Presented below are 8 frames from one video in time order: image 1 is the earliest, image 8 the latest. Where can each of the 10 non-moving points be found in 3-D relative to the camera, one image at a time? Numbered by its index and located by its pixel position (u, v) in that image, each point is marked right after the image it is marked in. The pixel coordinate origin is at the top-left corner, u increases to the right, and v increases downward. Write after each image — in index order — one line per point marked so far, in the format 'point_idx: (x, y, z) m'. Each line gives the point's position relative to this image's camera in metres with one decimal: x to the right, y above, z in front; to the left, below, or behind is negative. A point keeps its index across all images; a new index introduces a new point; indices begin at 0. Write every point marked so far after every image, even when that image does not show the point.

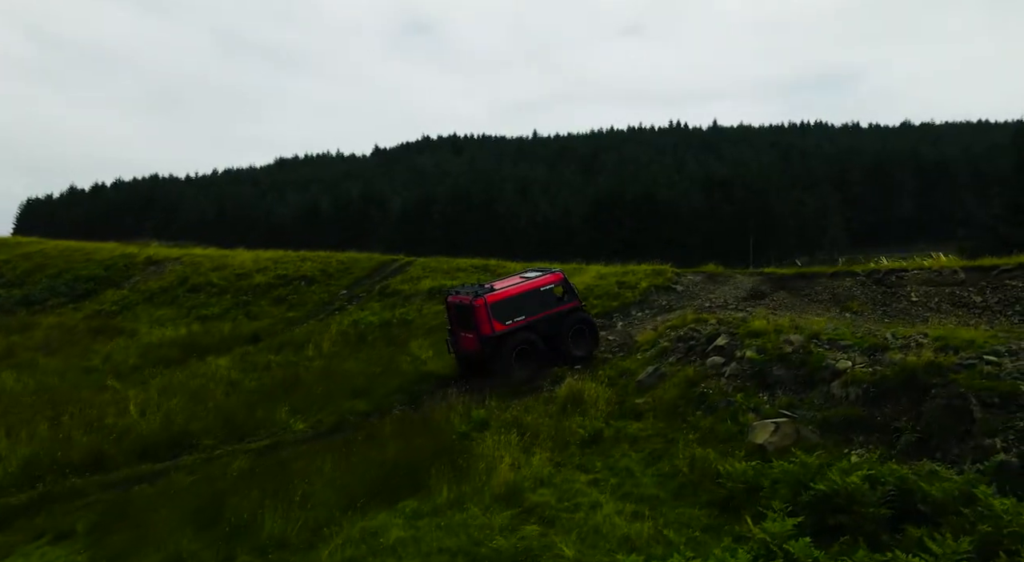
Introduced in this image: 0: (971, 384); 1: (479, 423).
0: (+6.2, -1.4, +7.9) m
1: (-0.6, -2.5, +10.3) m
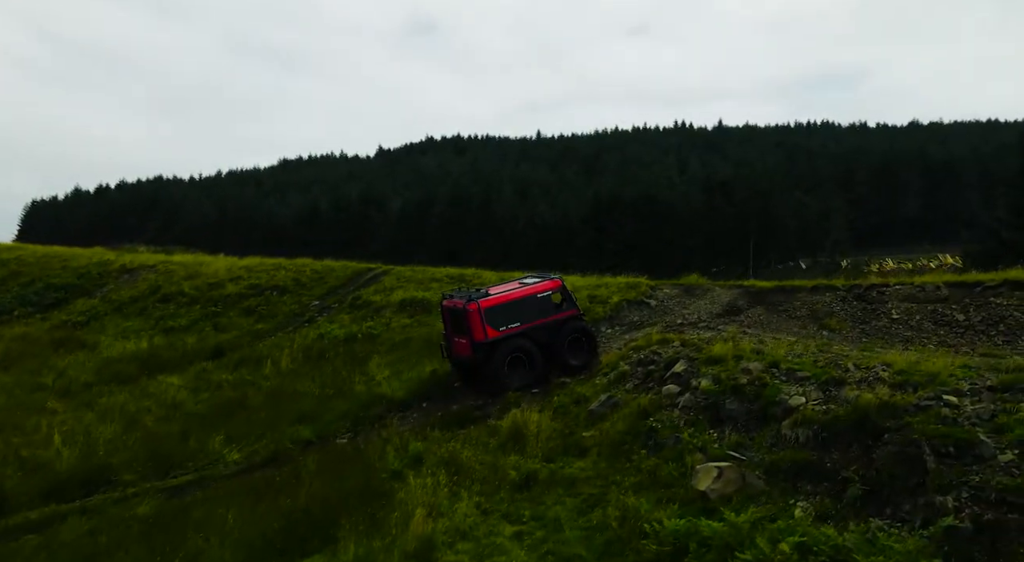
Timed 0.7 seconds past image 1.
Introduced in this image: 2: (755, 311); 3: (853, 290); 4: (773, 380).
0: (+5.1, -1.8, +7.2) m
1: (-1.6, -2.9, +9.7) m
2: (+7.3, -1.0, +17.8) m
3: (+10.4, -0.3, +18.1) m
4: (+4.4, -1.7, +9.8) m
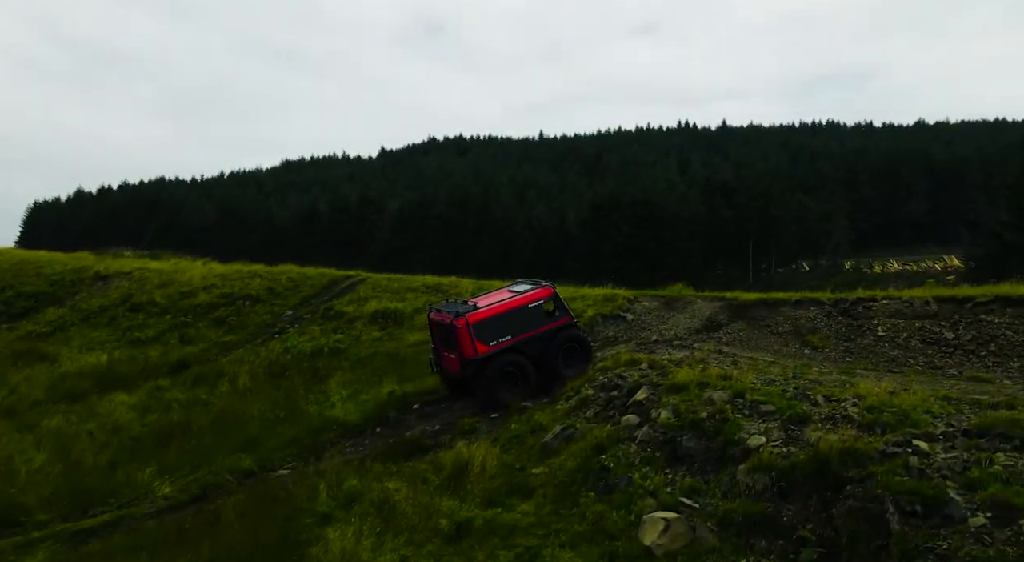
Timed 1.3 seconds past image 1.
0: (+4.2, -2.2, +6.5) m
1: (-2.5, -3.3, +9.0) m
2: (+6.4, -1.4, +17.0) m
3: (+9.6, -0.7, +17.3) m
4: (+3.4, -2.0, +9.0) m
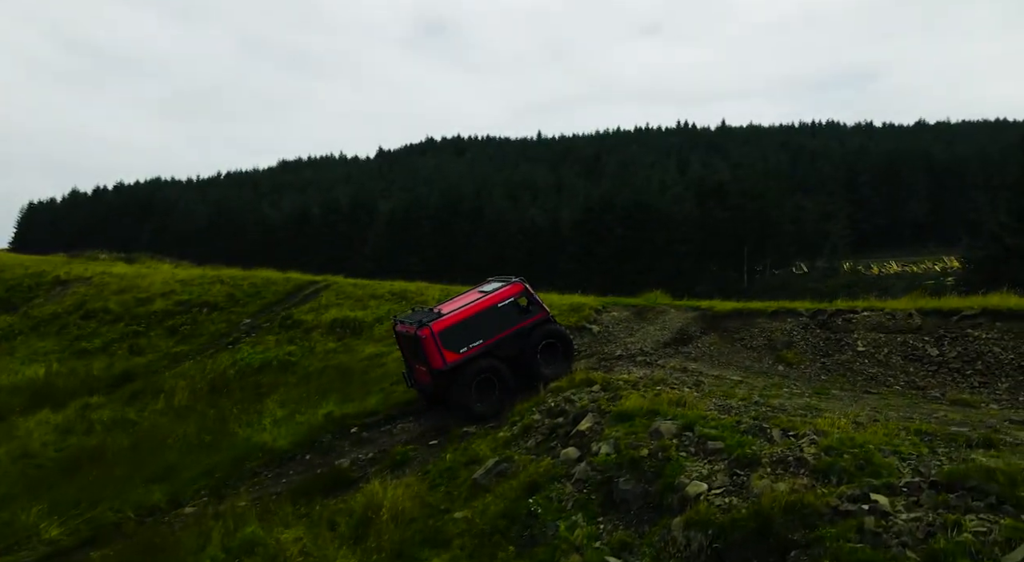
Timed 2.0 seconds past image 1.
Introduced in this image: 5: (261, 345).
0: (+3.0, -2.5, +5.4) m
1: (-3.7, -3.6, +7.9) m
2: (+5.3, -1.6, +15.9) m
3: (+8.4, -1.0, +16.3) m
4: (+2.3, -2.3, +8.0) m
5: (-8.4, -2.1, +19.5) m
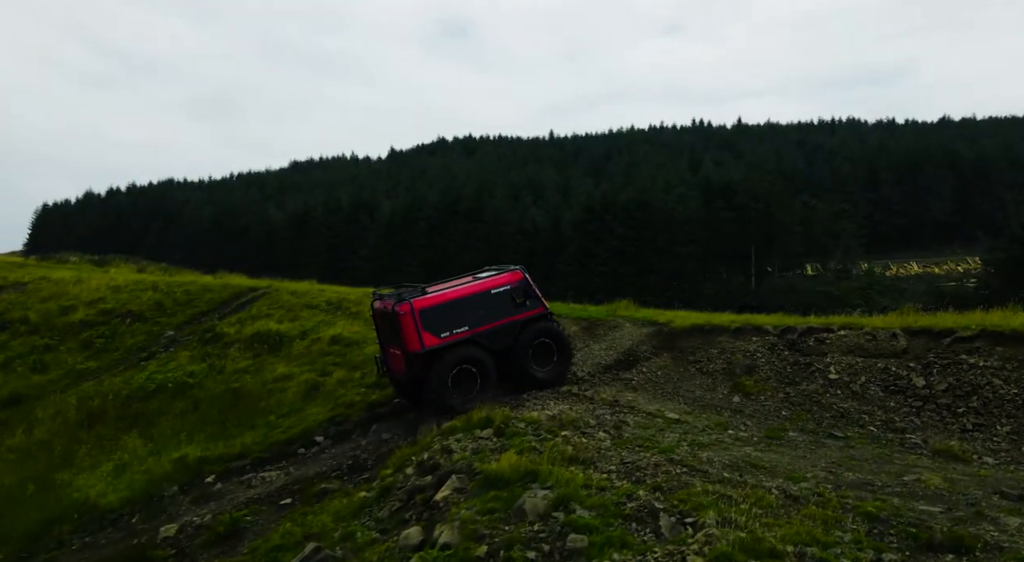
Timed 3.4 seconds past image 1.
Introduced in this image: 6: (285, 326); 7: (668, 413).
0: (+0.9, -2.8, +3.2) m
1: (-5.8, -3.9, +5.9) m
2: (+3.3, -1.9, +13.7) m
3: (+6.5, -1.3, +14.0) m
4: (+0.2, -2.6, +5.8) m
5: (-10.2, -2.4, +17.6) m
6: (-7.2, -1.4, +18.6) m
7: (+2.9, -2.5, +10.9) m
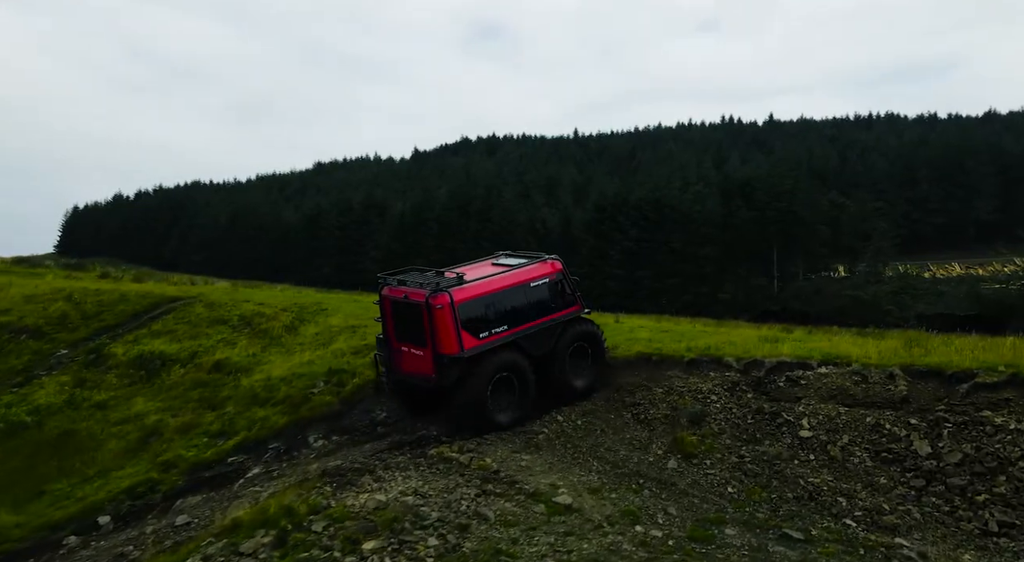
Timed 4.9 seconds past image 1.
0: (-1.7, -3.2, +0.3) m
1: (-8.3, -4.3, +3.2) m
2: (+1.2, -2.3, +10.6) m
3: (+4.4, -1.7, +10.7) m
4: (-2.3, -3.0, +2.9) m
5: (-12.1, -2.8, +15.1) m
6: (-9.0, -1.8, +16.0) m
7: (+0.6, -2.8, +7.9) m
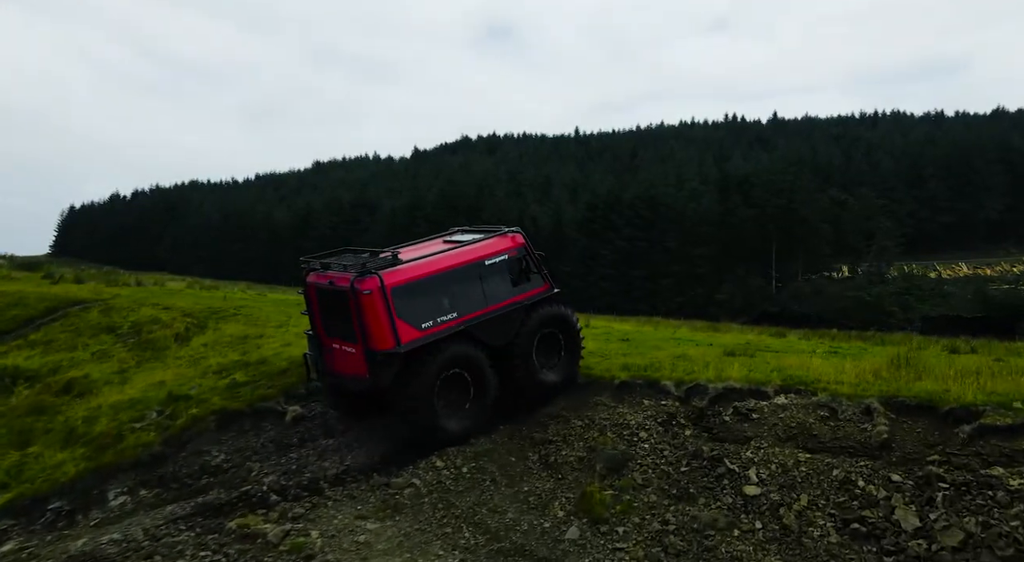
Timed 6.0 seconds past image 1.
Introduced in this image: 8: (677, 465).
0: (-3.6, -3.3, -2.1) m
1: (-10.1, -4.4, +0.9) m
2: (-0.6, -2.4, +8.3) m
3: (+2.6, -1.7, +8.4) m
4: (-4.2, -3.1, +0.6) m
5: (-13.9, -2.9, +12.9) m
6: (-10.8, -1.9, +13.7) m
7: (-1.2, -2.9, +5.6) m
8: (+2.1, -2.3, +7.4) m
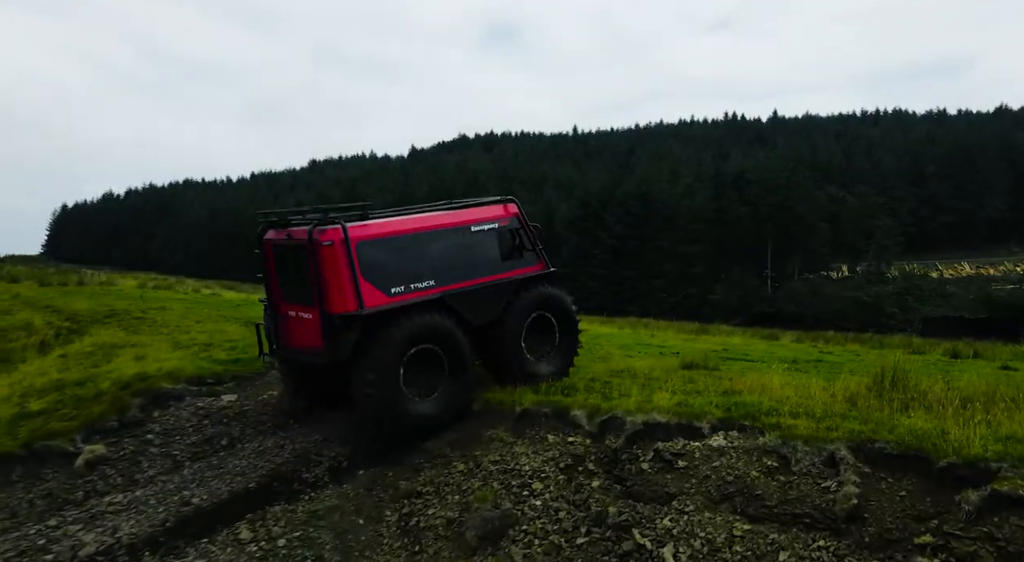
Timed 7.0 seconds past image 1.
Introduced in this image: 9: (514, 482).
0: (-5.2, -3.3, -4.2) m
1: (-11.7, -4.4, -1.2) m
2: (-2.2, -2.4, +6.1) m
3: (+1.0, -1.7, +6.2) m
4: (-5.8, -3.1, -1.6) m
5: (-15.5, -2.9, +10.8) m
6: (-12.4, -1.9, +11.6) m
7: (-2.8, -2.9, +3.4) m
8: (+0.5, -2.3, +5.3) m
9: (0.0, -2.1, +6.0) m
